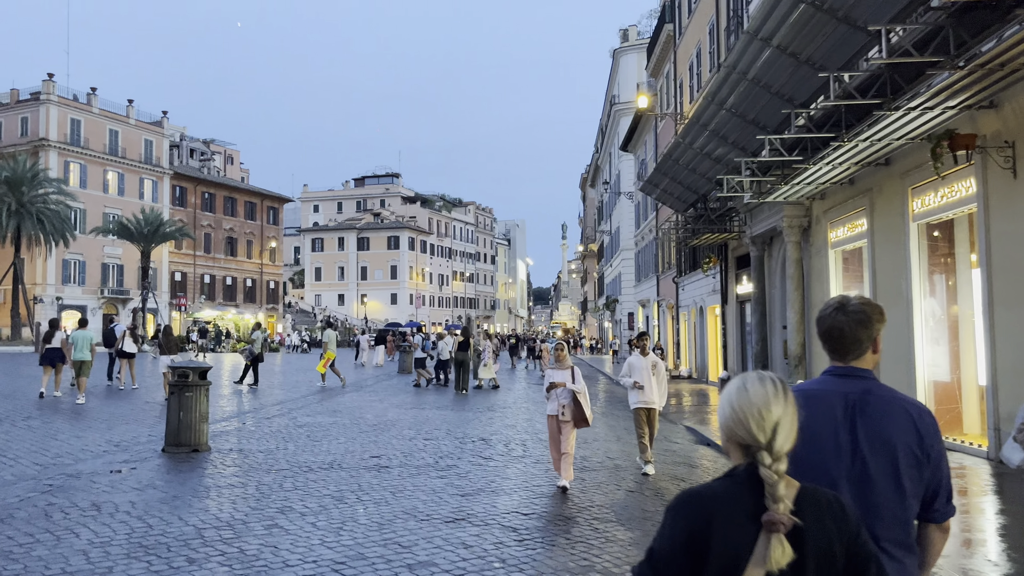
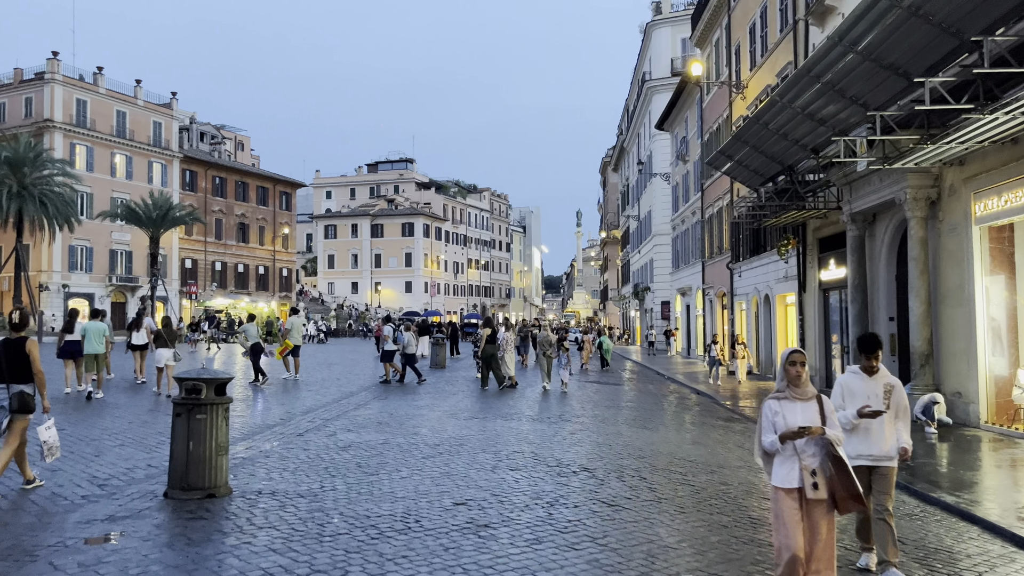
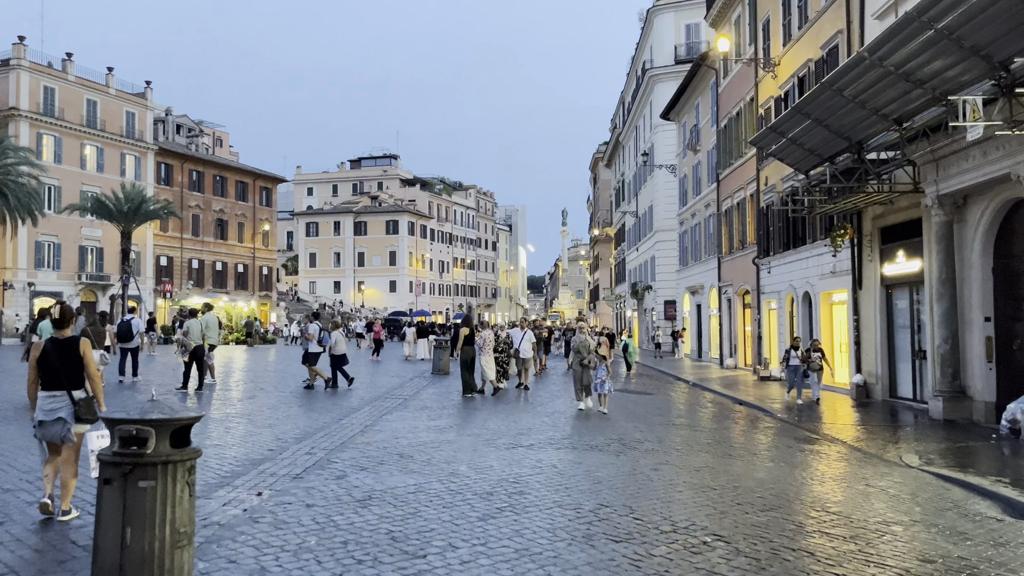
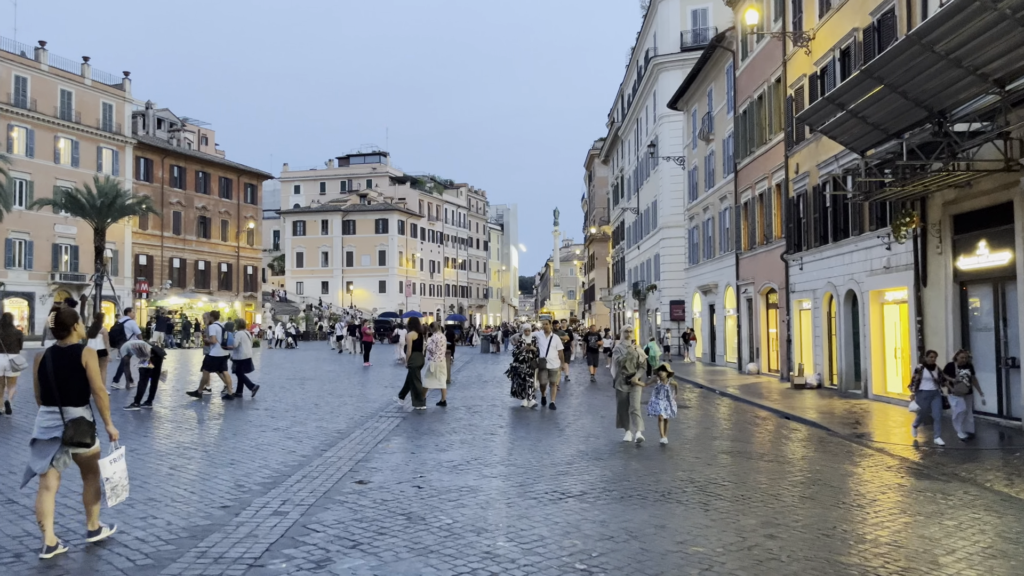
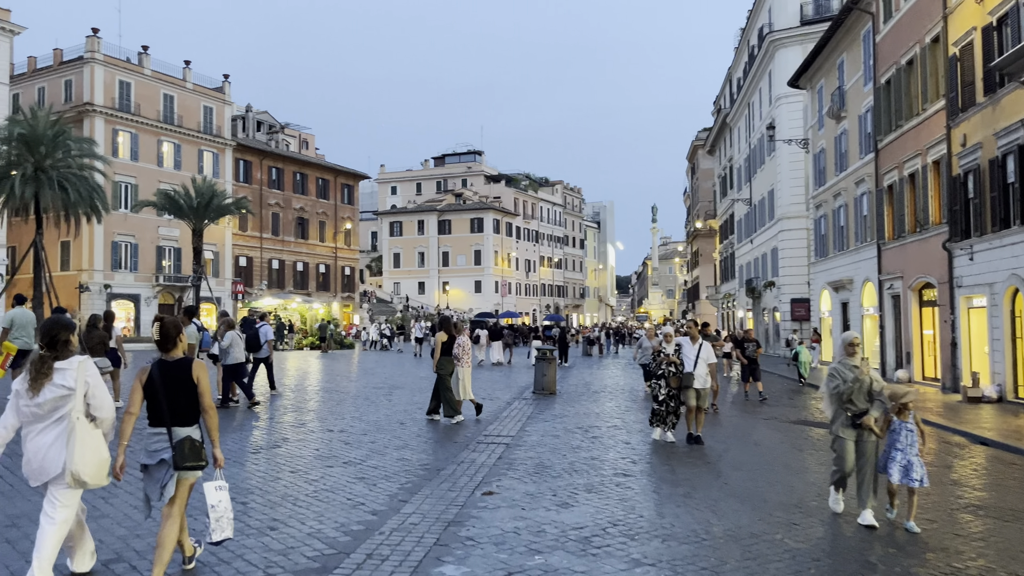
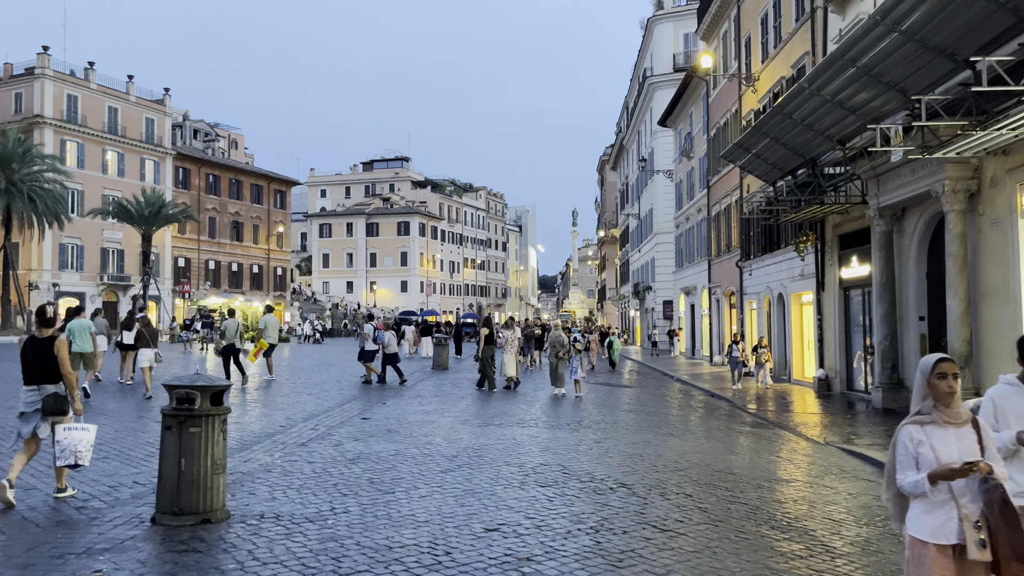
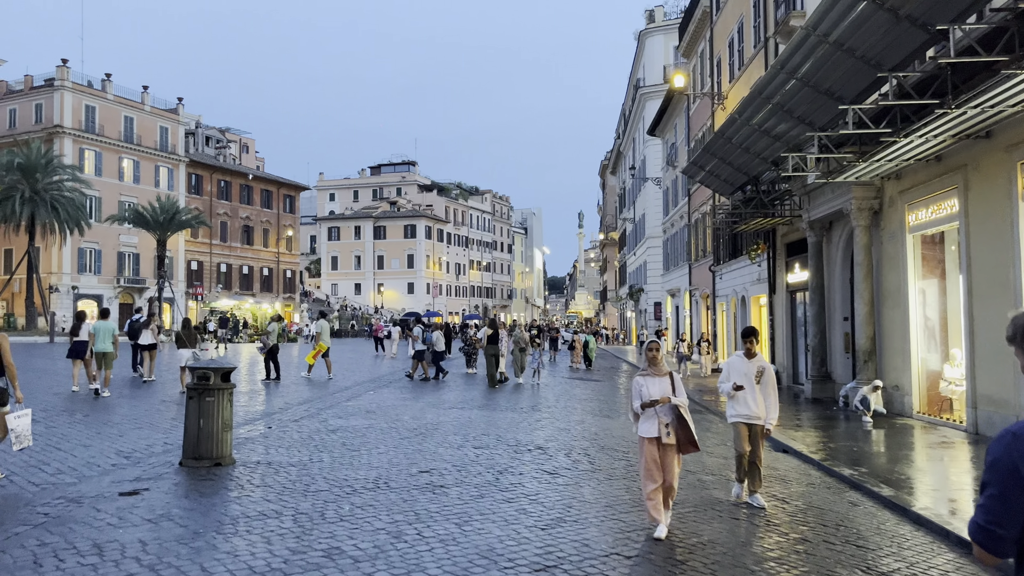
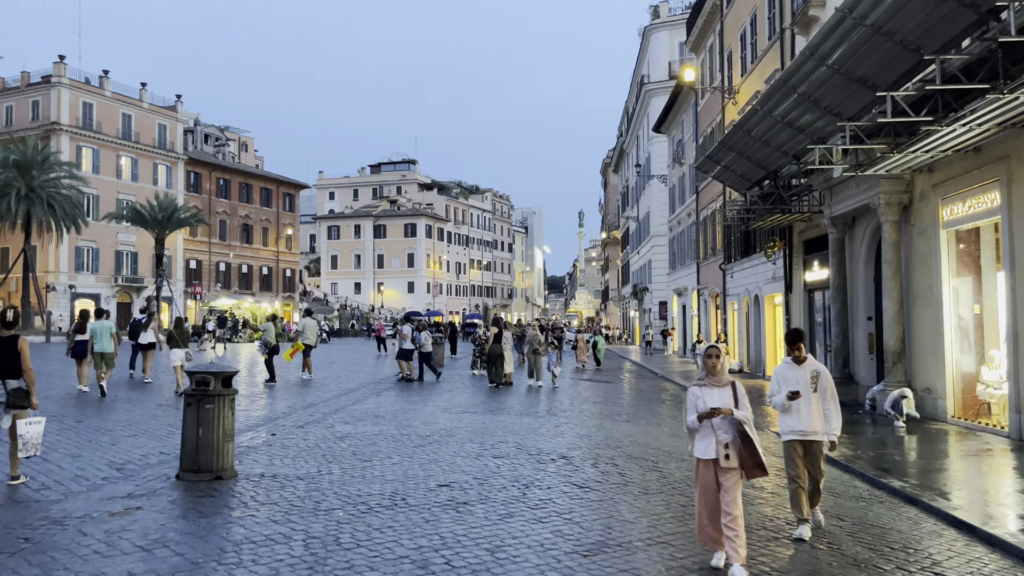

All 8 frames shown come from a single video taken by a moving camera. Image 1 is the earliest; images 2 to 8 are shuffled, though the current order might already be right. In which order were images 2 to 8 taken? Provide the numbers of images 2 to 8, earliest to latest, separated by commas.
7, 8, 2, 6, 3, 4, 5
